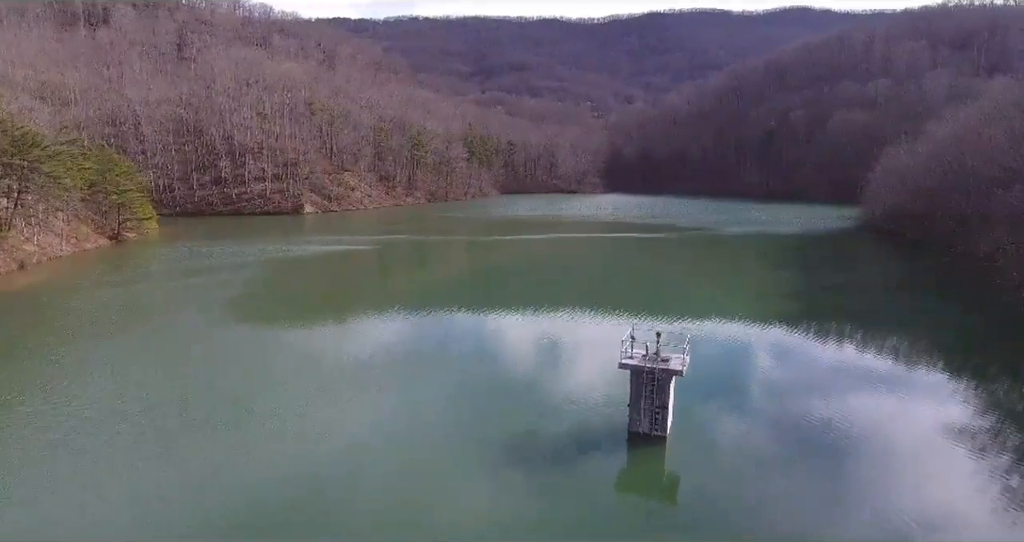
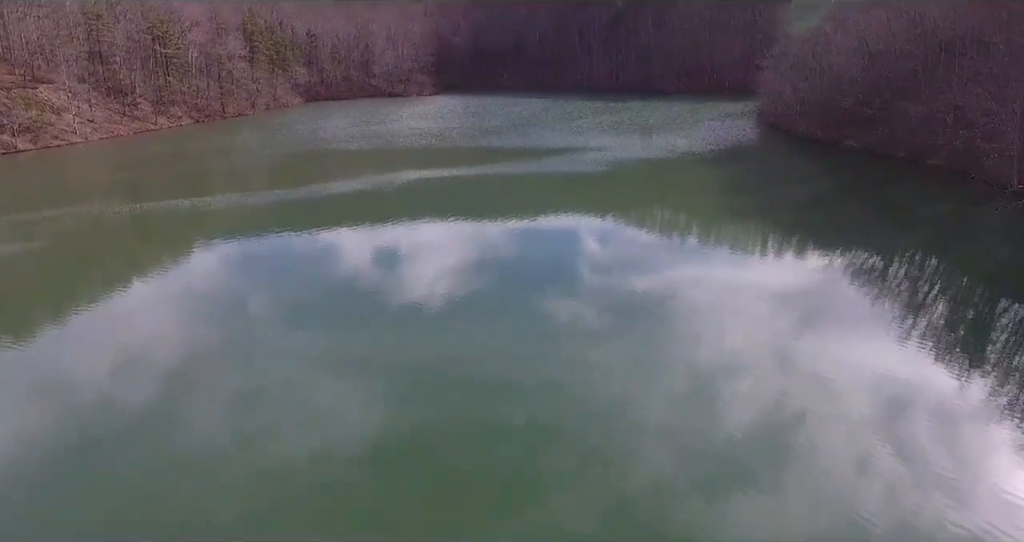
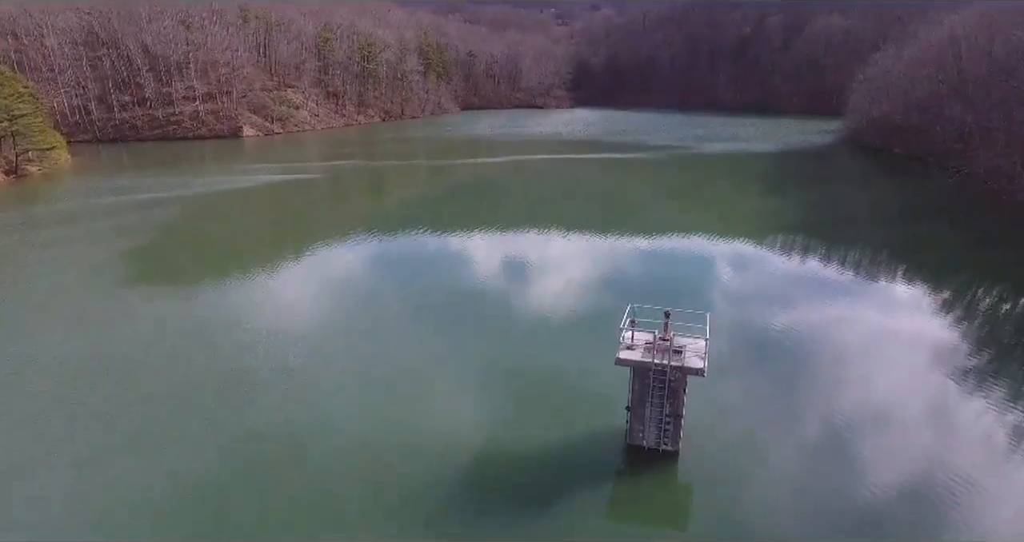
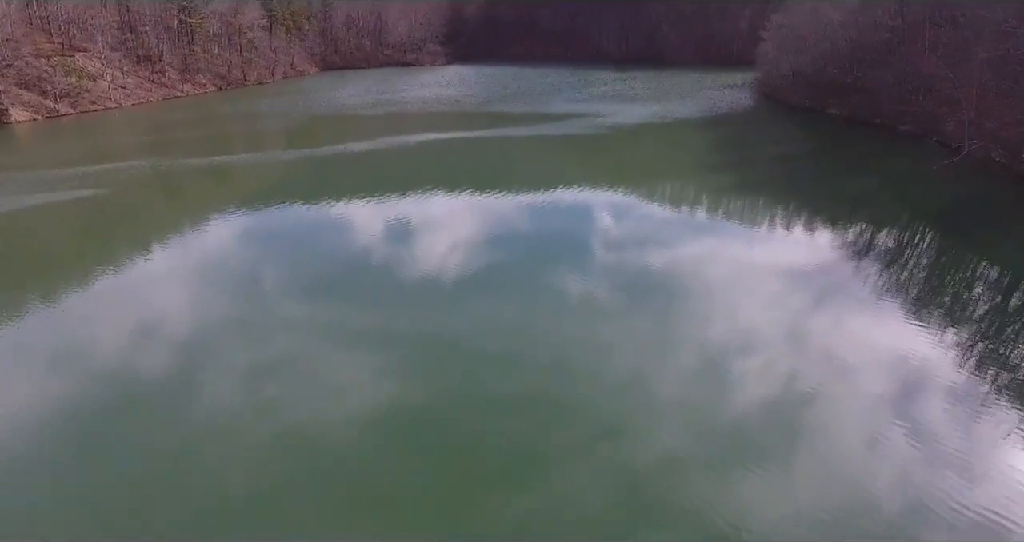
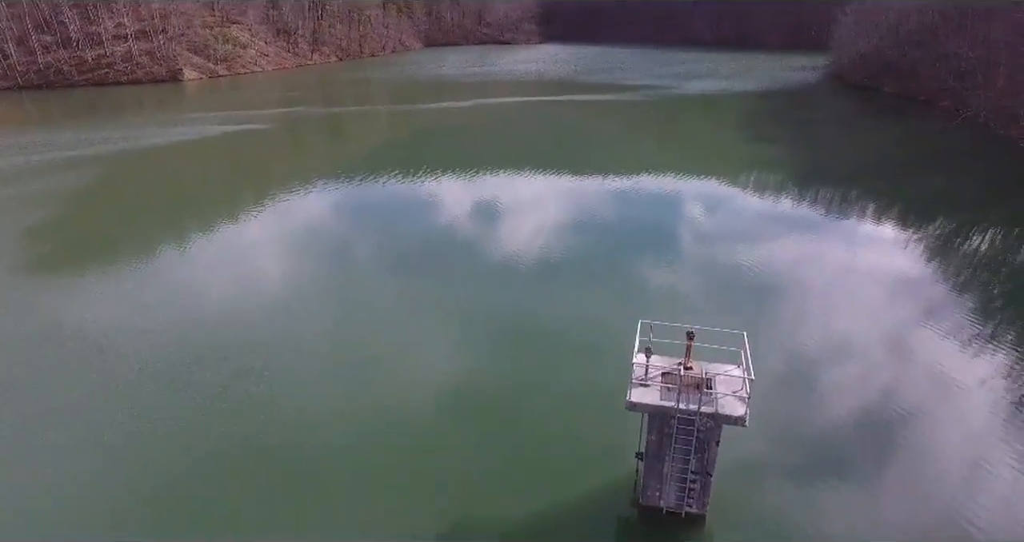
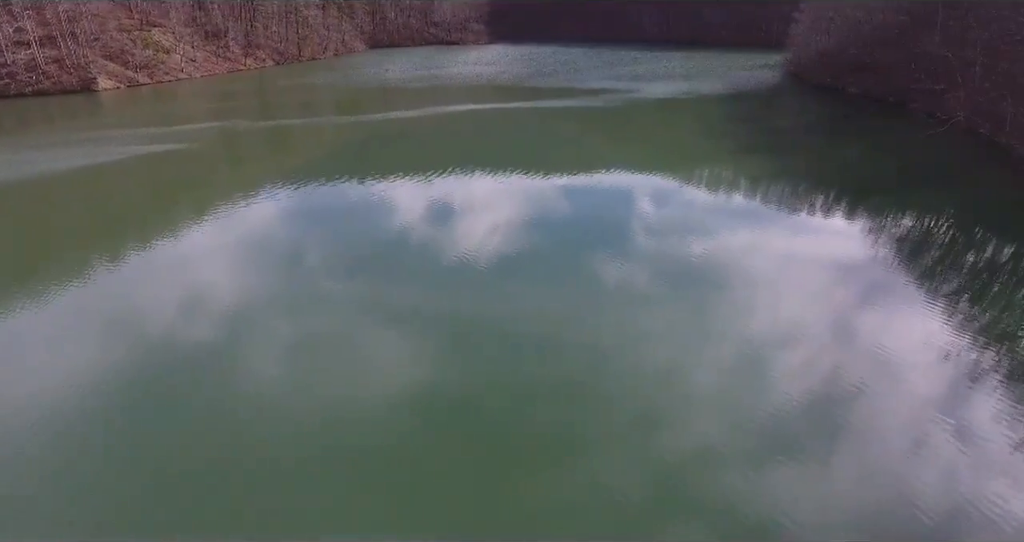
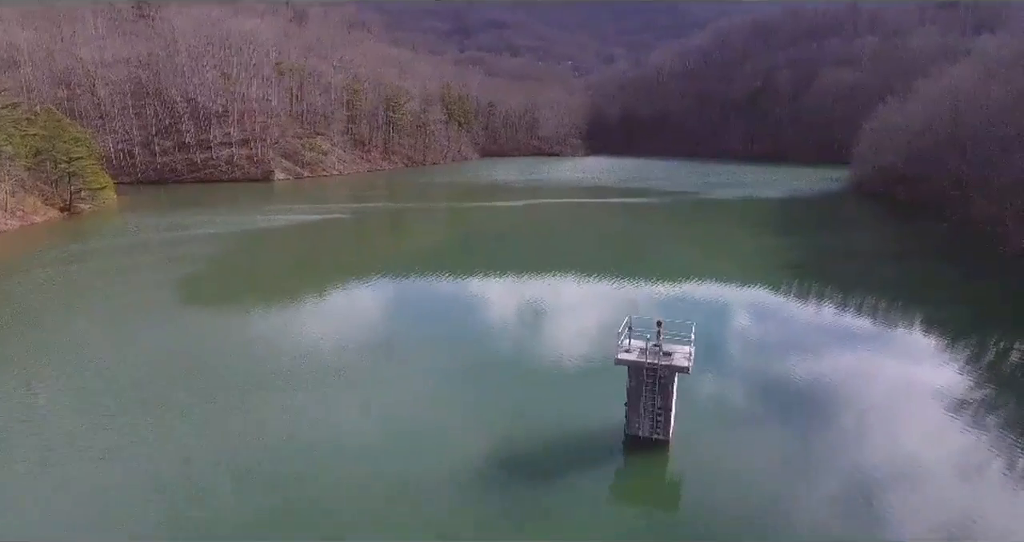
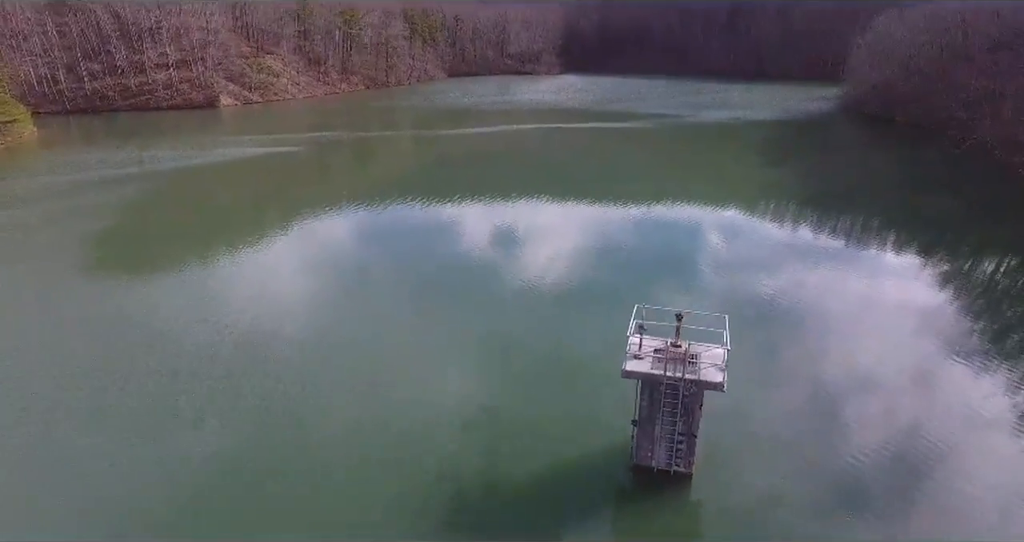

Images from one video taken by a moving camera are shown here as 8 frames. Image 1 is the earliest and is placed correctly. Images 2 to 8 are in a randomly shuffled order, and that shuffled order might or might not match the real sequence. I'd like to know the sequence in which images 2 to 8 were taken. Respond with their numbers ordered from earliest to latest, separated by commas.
7, 3, 8, 5, 6, 4, 2
